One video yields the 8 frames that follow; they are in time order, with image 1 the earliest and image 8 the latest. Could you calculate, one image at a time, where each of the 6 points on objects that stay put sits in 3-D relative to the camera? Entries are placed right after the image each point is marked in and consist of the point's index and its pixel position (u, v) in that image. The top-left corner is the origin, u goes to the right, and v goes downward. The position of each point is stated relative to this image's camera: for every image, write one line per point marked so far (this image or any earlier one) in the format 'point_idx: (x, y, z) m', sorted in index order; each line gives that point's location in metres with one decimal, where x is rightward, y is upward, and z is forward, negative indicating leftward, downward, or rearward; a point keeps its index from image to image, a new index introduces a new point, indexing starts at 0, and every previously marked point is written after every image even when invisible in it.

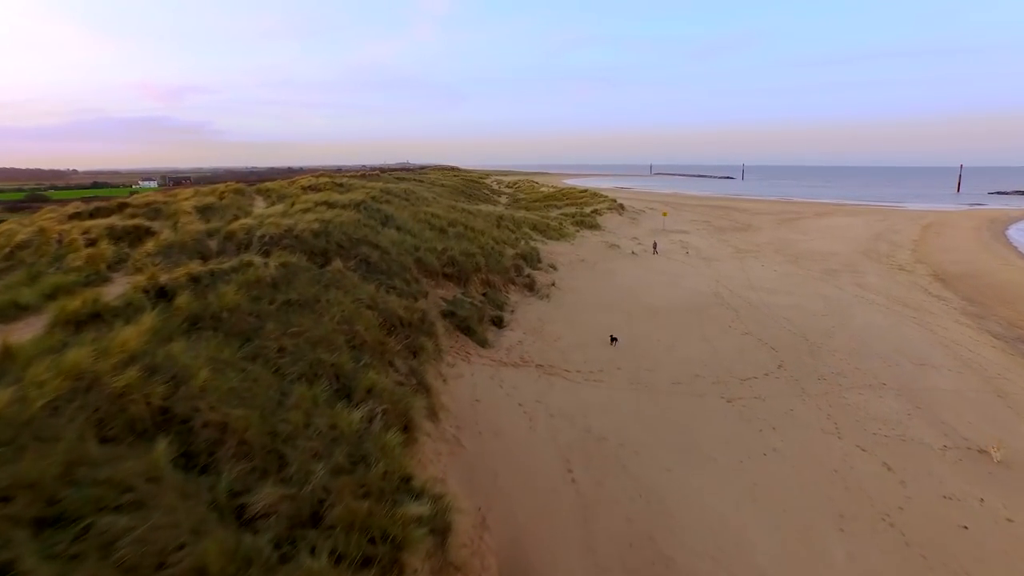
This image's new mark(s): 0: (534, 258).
0: (+0.5, +0.7, +15.3) m
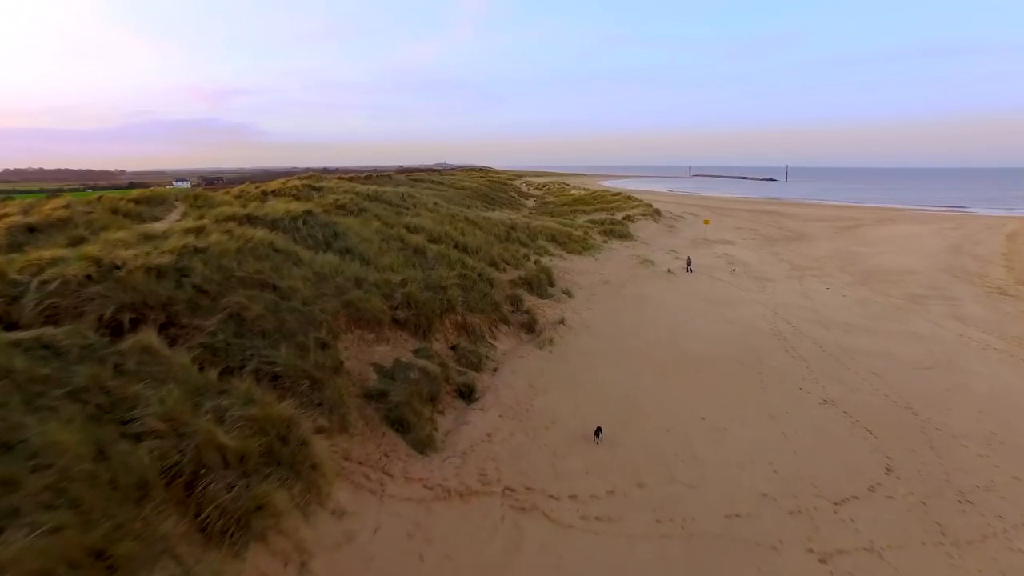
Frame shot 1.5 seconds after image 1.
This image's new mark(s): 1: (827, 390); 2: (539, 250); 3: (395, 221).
0: (+0.5, +0.1, +12.2) m
1: (+4.2, -1.3, +8.5) m
2: (+0.6, +0.9, +16.2) m
3: (-2.2, +1.2, +12.2) m
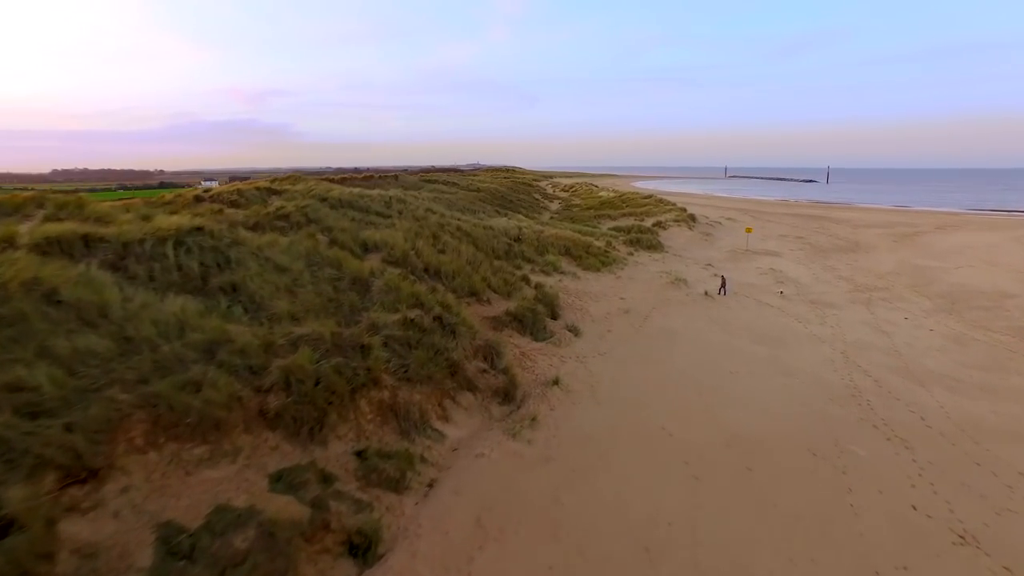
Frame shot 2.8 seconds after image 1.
0: (+0.3, -0.4, +9.3) m
1: (+3.8, -1.9, +5.5) m
2: (+0.6, +0.4, +13.3) m
3: (-2.4, +0.7, +9.4) m
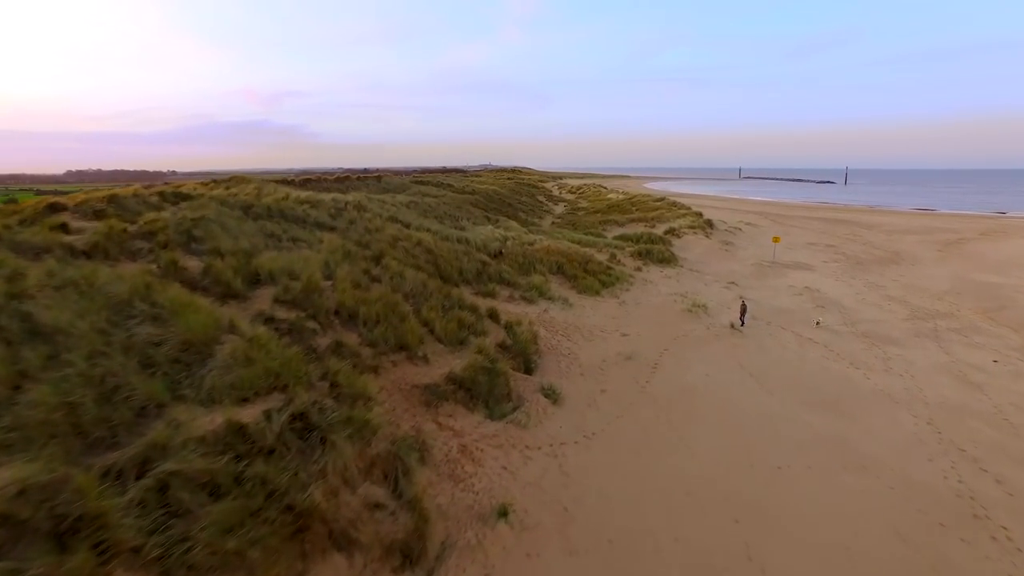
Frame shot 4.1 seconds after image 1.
0: (-0.2, -0.9, +6.5) m
1: (+3.2, -2.4, +2.6) m
2: (+0.2, -0.2, +10.5) m
3: (-2.9, +0.2, +6.7) m
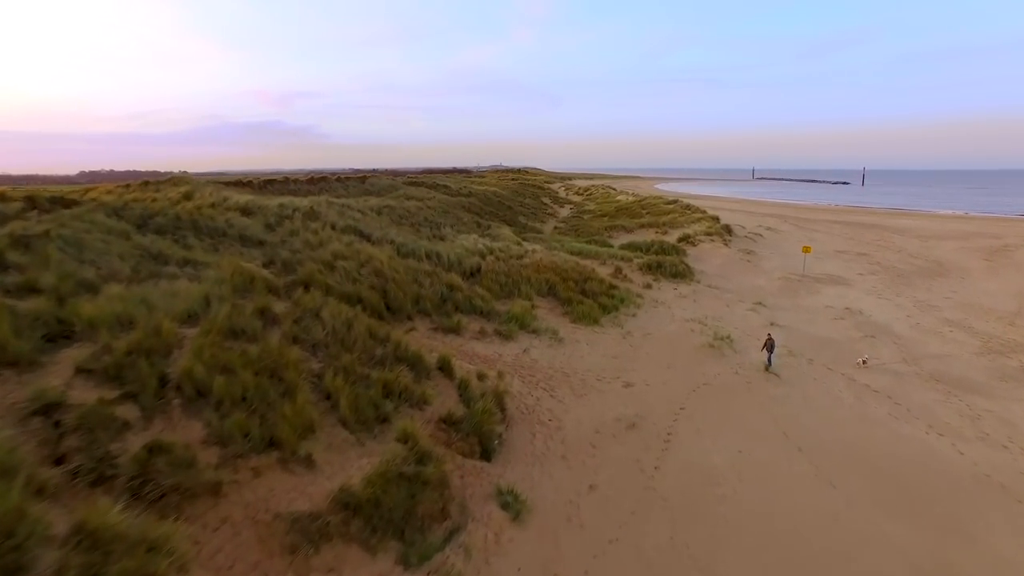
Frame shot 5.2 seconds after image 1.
0: (-0.6, -1.3, +4.2) m
1: (+2.7, -2.8, +0.3) m
2: (-0.2, -0.6, +8.2) m
3: (-3.3, -0.2, +4.4) m
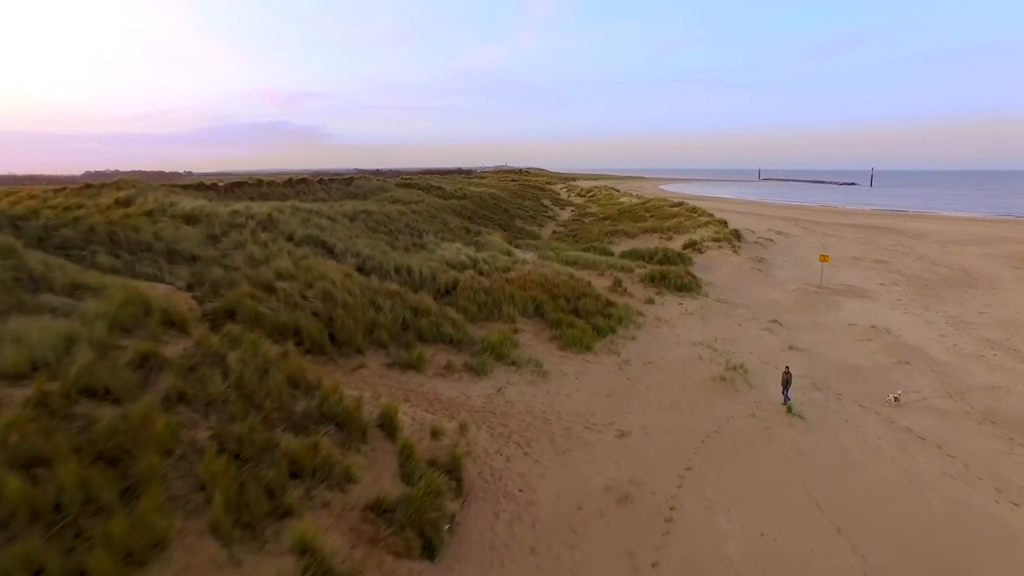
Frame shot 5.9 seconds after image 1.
0: (-0.9, -1.6, +2.9) m
1: (+2.4, -3.1, -1.1) m
2: (-0.5, -0.8, +6.9) m
3: (-3.6, -0.4, +3.2) m
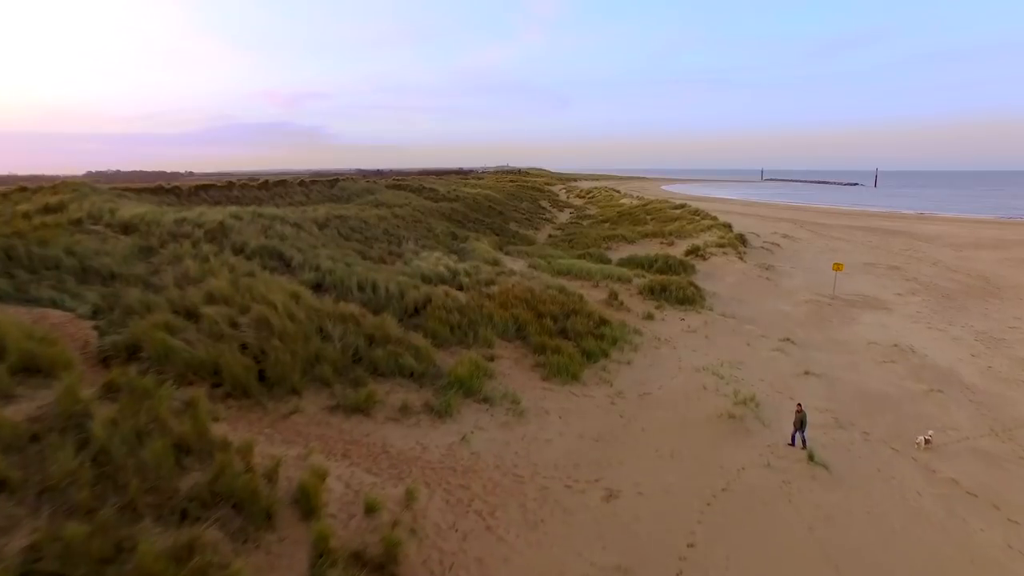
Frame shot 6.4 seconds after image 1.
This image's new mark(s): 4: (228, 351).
0: (-1.2, -1.8, +1.8) m
1: (+2.1, -3.3, -2.2) m
2: (-0.7, -1.1, +5.8) m
3: (-3.9, -0.6, +2.1) m
4: (-2.3, -0.5, +5.3) m
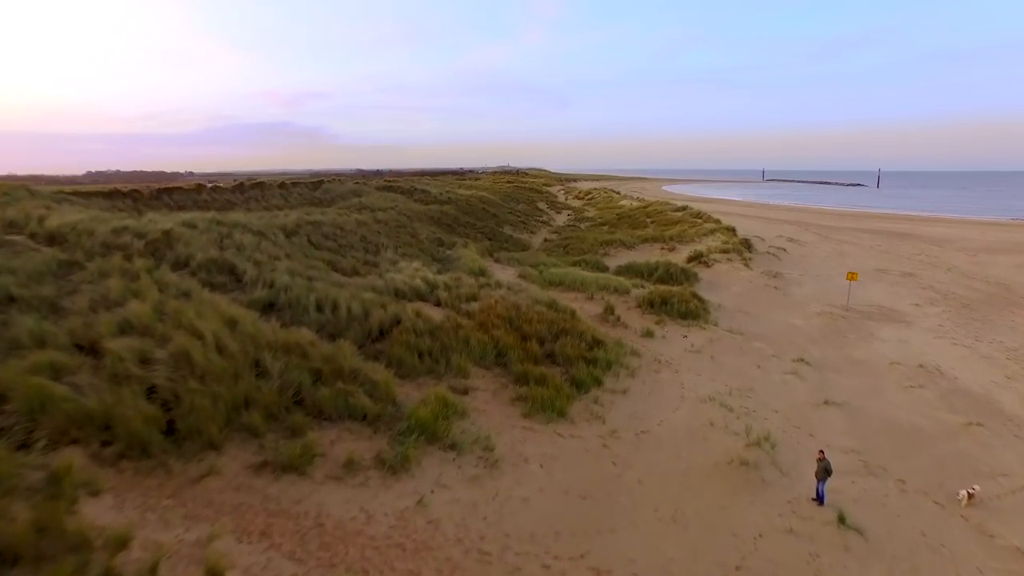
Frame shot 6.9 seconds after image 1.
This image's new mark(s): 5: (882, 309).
0: (-1.4, -2.0, +0.8) m
1: (+1.8, -3.5, -3.2) m
2: (-1.0, -1.3, +4.8) m
3: (-4.2, -0.9, +1.1) m
4: (-2.5, -0.7, +4.3) m
5: (+7.6, -0.4, +13.2) m
